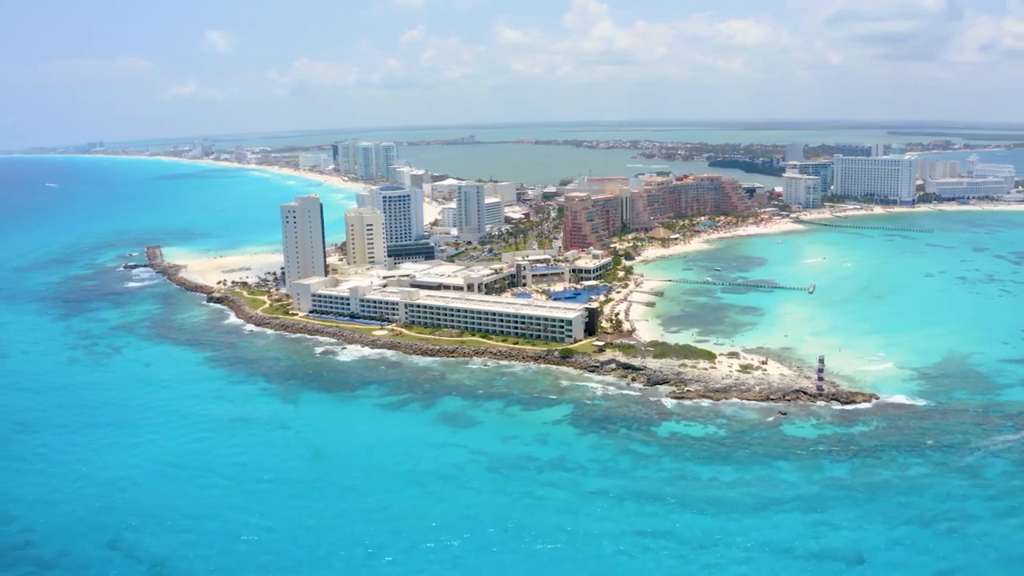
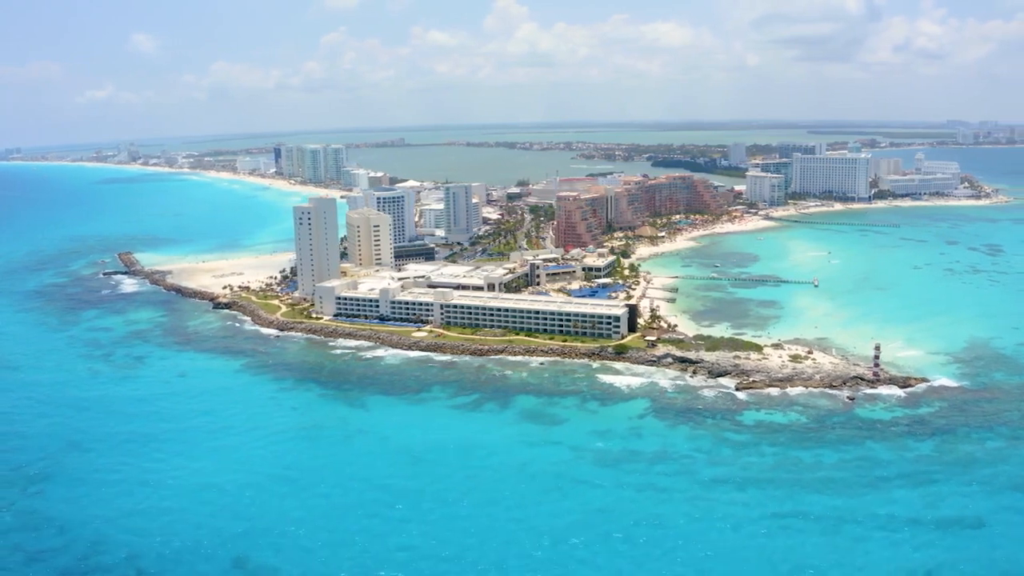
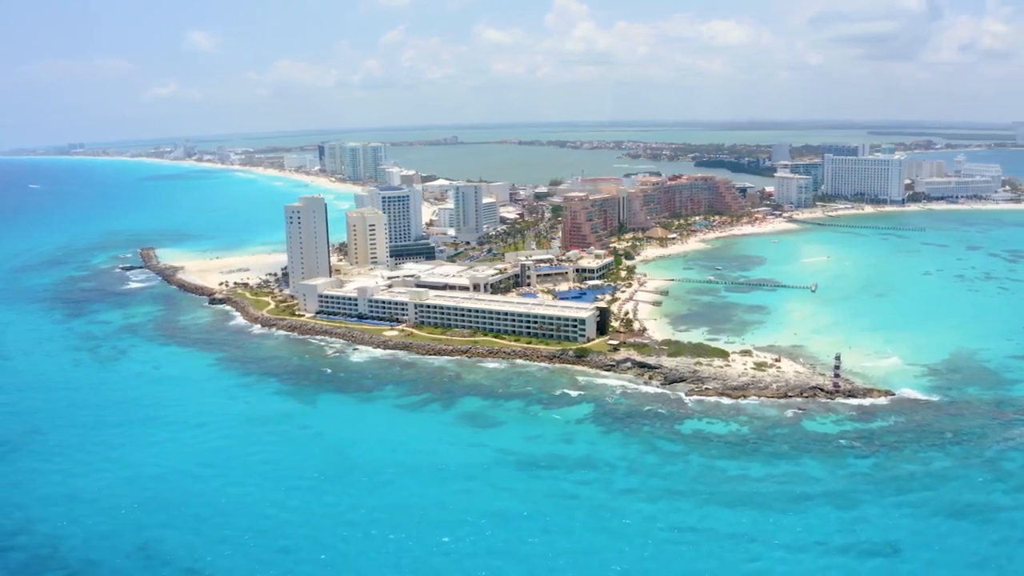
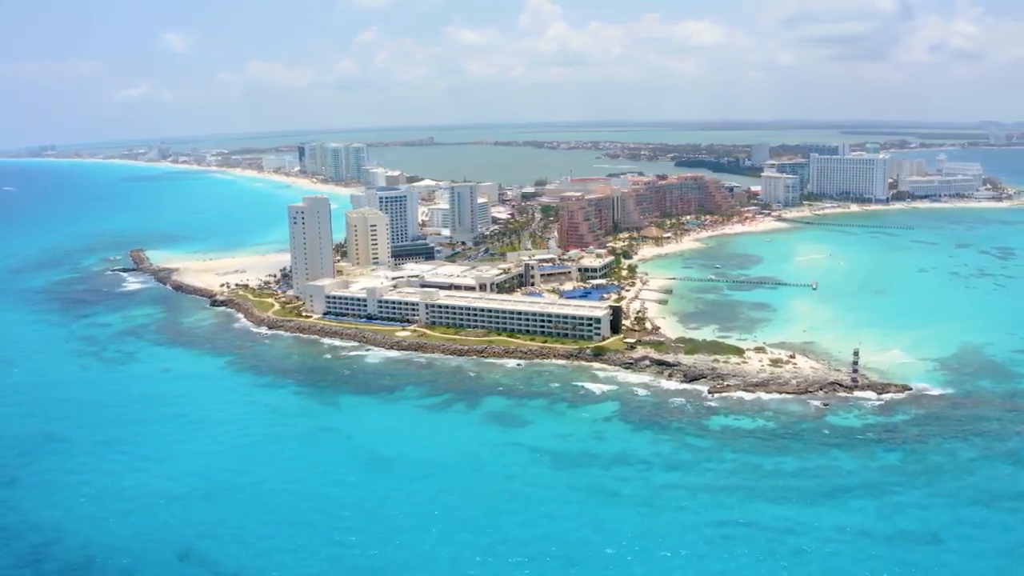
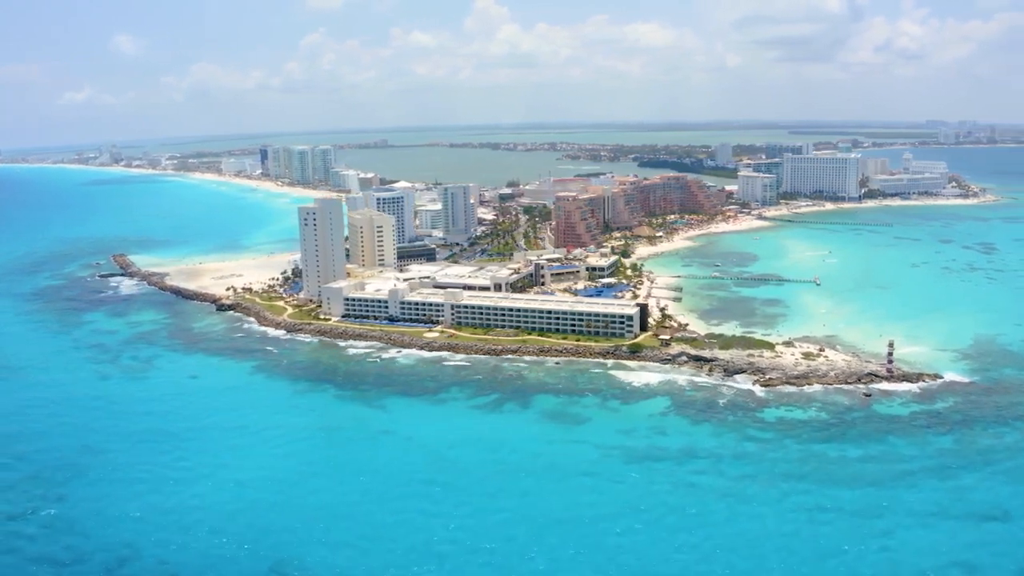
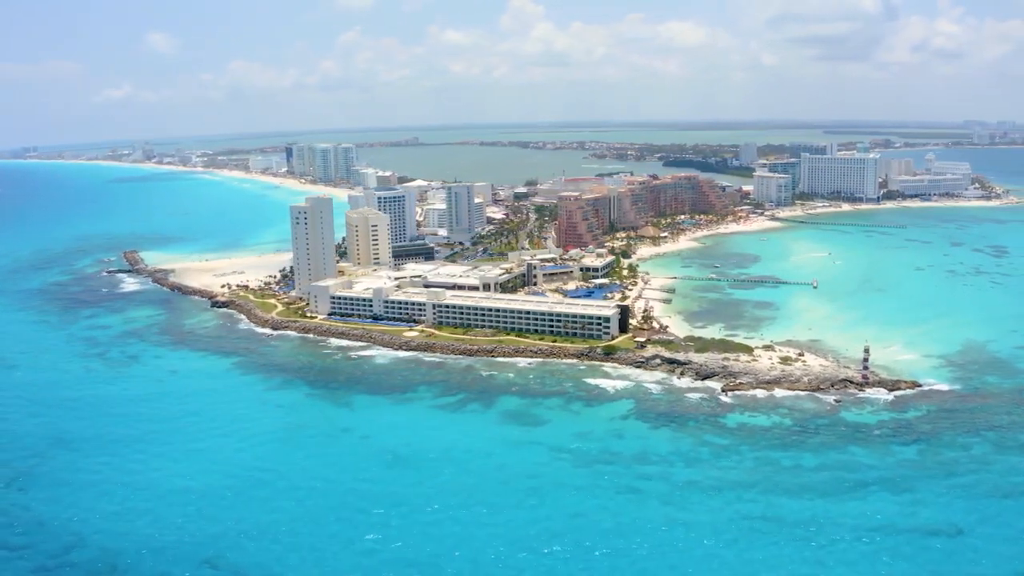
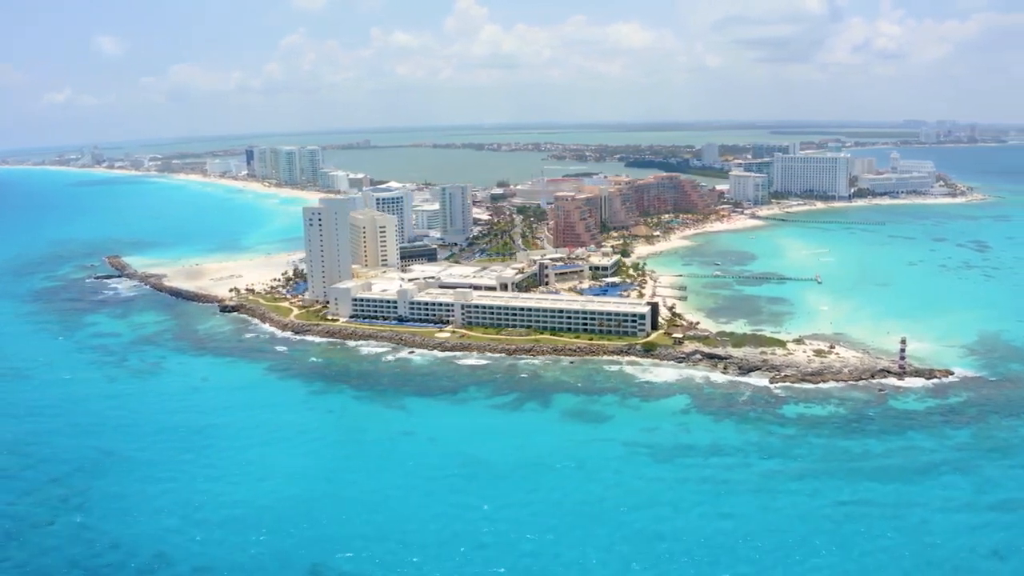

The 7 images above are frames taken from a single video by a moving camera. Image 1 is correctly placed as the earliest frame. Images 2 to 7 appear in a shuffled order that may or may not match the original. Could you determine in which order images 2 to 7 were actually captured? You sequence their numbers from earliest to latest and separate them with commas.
3, 4, 6, 2, 5, 7
